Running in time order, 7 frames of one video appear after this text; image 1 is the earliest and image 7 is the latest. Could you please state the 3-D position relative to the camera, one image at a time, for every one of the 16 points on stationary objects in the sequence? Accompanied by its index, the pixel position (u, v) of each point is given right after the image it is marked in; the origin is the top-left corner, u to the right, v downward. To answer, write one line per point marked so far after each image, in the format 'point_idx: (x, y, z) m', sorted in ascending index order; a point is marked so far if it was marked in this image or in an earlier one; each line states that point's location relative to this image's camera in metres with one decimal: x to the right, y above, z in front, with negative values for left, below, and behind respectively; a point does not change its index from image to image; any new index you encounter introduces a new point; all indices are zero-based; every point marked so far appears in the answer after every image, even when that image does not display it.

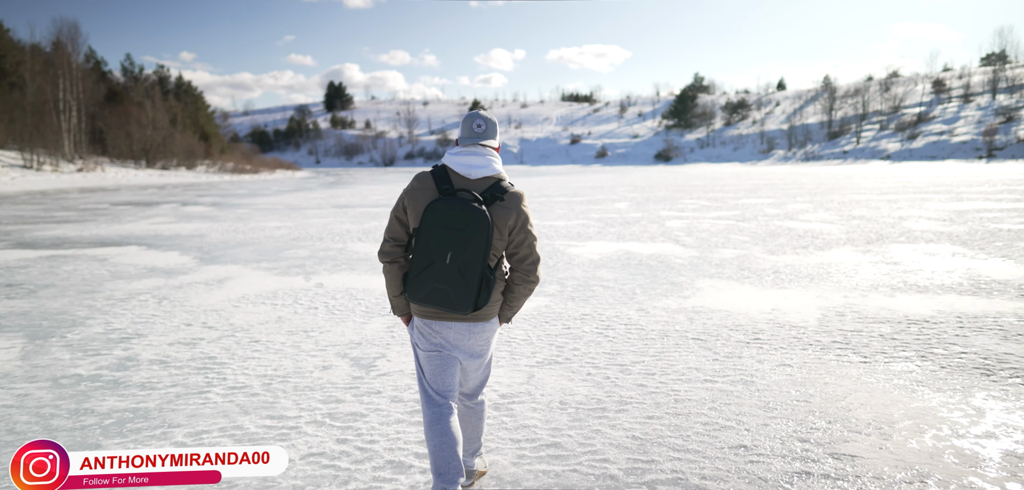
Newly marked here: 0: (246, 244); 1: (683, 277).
0: (-4.7, 0.0, +11.0) m
1: (+2.1, -0.4, +7.6) m
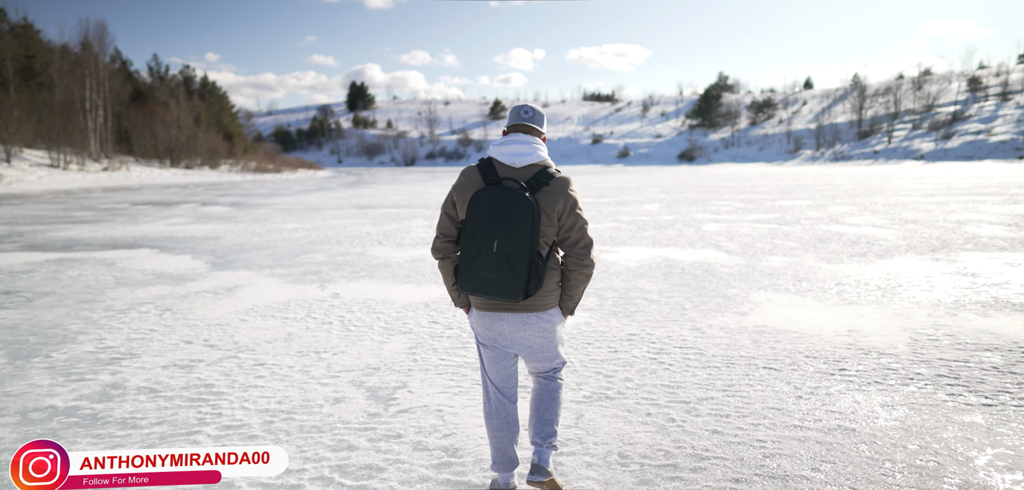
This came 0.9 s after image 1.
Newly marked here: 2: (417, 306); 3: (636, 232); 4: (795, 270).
0: (-4.2, 0.0, +10.5) m
1: (+2.5, -0.5, +6.9) m
2: (-1.0, -0.6, +6.3) m
3: (+2.7, +0.3, +13.1) m
4: (+3.7, -0.3, +8.1) m
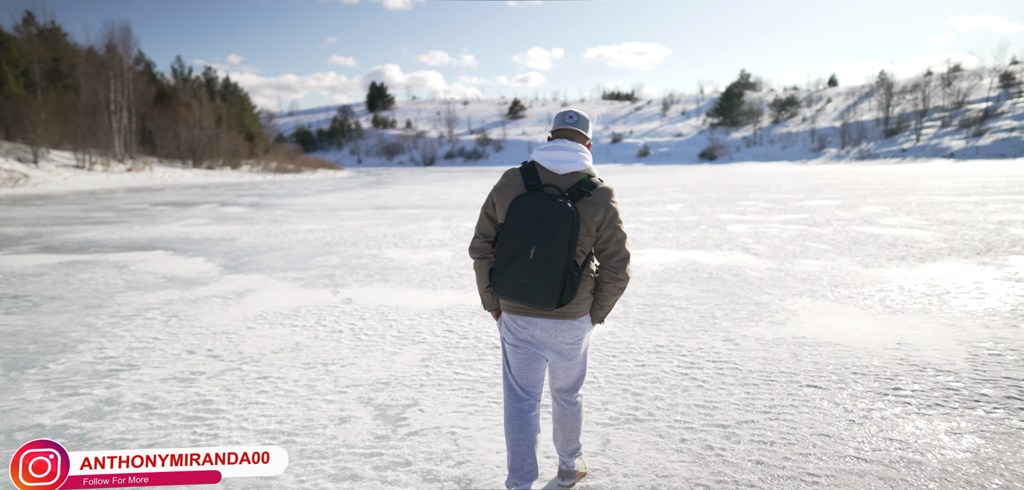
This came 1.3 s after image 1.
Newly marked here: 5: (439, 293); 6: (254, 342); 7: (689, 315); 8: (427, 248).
0: (-3.9, -0.1, +10.3) m
1: (+2.7, -0.6, +6.5) m
2: (-0.8, -0.7, +6.0) m
3: (+3.1, +0.3, +12.7) m
4: (+4.0, -0.4, +7.7) m
5: (-0.8, -0.6, +6.9) m
6: (-2.0, -0.8, +4.9) m
7: (+1.7, -0.7, +5.8) m
8: (-1.5, -0.1, +10.6) m
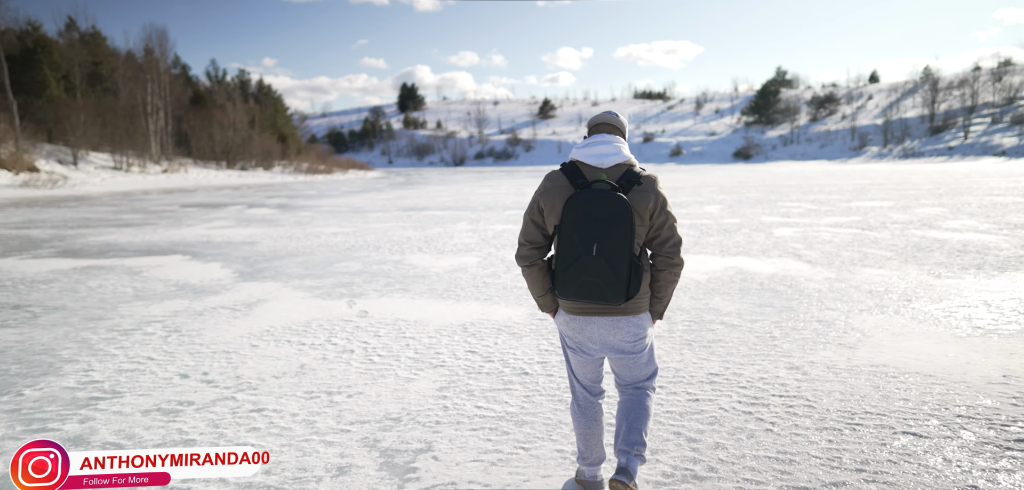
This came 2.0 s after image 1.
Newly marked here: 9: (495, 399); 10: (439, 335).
0: (-3.4, -0.1, +9.9) m
1: (+3.0, -0.7, +5.8) m
2: (-0.5, -0.7, +5.4) m
3: (+3.7, +0.2, +11.9) m
4: (+4.3, -0.5, +6.9) m
5: (-0.5, -0.6, +6.3) m
6: (-1.8, -0.8, +4.4) m
7: (+1.9, -0.8, +5.2) m
8: (-1.0, -0.1, +10.1) m
9: (-0.1, -0.9, +3.8) m
10: (-0.6, -0.8, +5.2) m
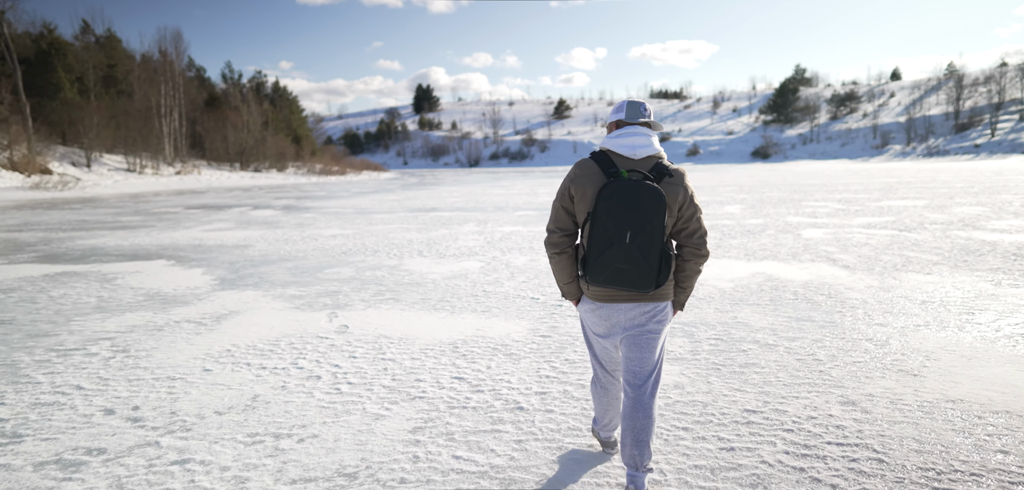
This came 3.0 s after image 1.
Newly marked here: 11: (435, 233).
0: (-3.3, -0.2, +9.3) m
1: (+3.0, -0.7, +4.9) m
2: (-0.5, -0.8, +4.7) m
3: (+3.8, +0.1, +11.1) m
4: (+4.3, -0.5, +6.0) m
5: (-0.5, -0.7, +5.6) m
6: (-1.9, -0.9, +3.7) m
7: (+1.9, -0.8, +4.4) m
8: (-0.9, -0.2, +9.4) m
9: (-0.2, -1.0, +3.0) m
10: (-0.6, -0.8, +4.5) m
11: (-1.6, +0.2, +12.5) m
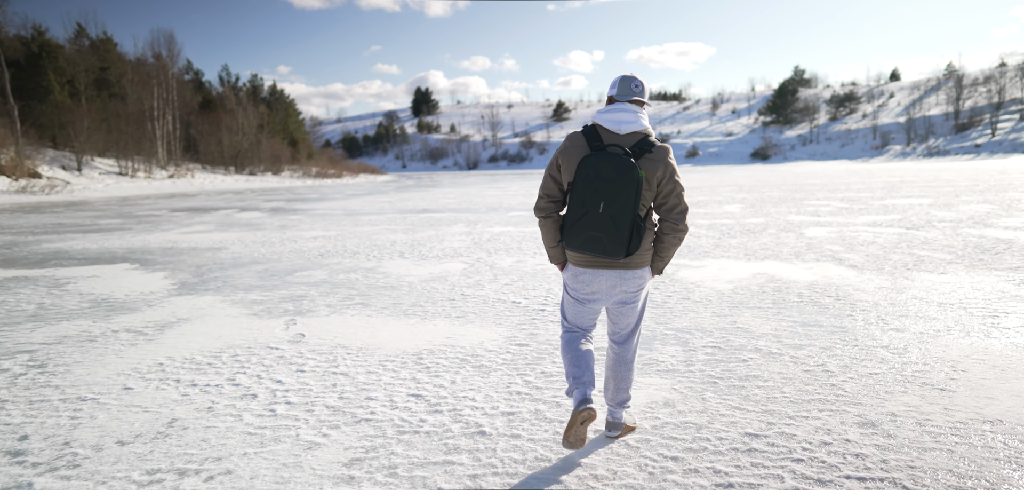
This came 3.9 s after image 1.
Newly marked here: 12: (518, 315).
0: (-3.5, -0.2, +8.7) m
1: (+2.8, -0.7, +4.4) m
2: (-0.7, -0.8, +4.2) m
3: (+3.6, +0.1, +10.6) m
4: (+4.1, -0.5, +5.5) m
5: (-0.7, -0.7, +5.1) m
6: (-2.1, -0.9, +3.2) m
7: (+1.7, -0.8, +3.8) m
8: (-1.1, -0.2, +8.9) m
9: (-0.4, -1.0, +2.5) m
10: (-0.8, -0.8, +4.0) m
11: (-1.8, +0.2, +12.0) m
12: (+0.1, -0.6, +5.5) m
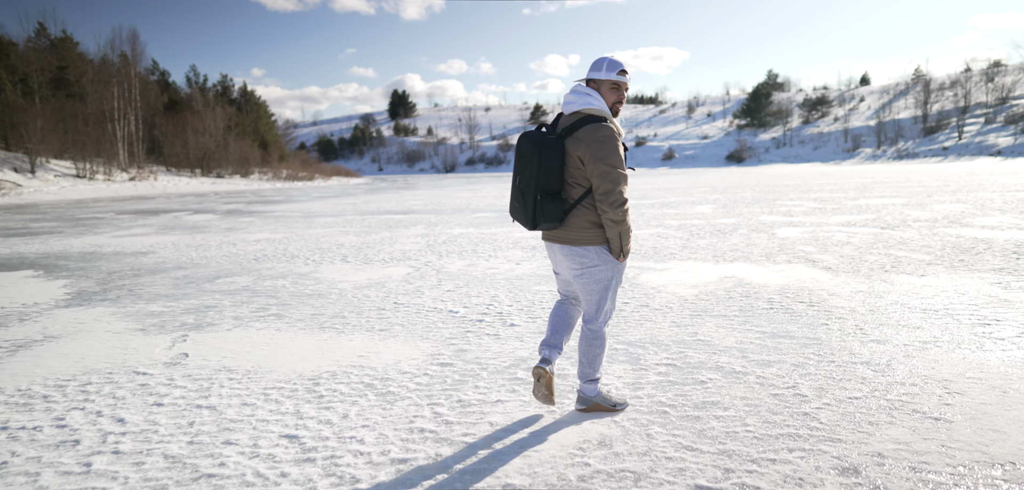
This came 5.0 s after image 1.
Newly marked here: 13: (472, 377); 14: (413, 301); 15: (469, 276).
0: (-4.2, -0.3, +7.9) m
1: (+2.3, -0.7, +3.8) m
2: (-1.2, -0.8, +3.5) m
3: (+2.9, +0.1, +10.0) m
4: (+3.6, -0.5, +4.9) m
5: (-1.2, -0.7, +4.4) m
6: (-2.5, -0.9, +2.4) m
7: (+1.3, -0.8, +3.2) m
8: (-1.7, -0.2, +8.1) m
9: (-0.8, -1.0, +1.8) m
10: (-1.3, -0.8, +3.2) m
11: (-2.5, +0.2, +11.2) m
12: (-0.5, -0.6, +4.8) m
13: (-0.2, -0.8, +3.6) m
14: (-0.9, -0.5, +5.8) m
15: (-0.5, -0.4, +7.2) m
